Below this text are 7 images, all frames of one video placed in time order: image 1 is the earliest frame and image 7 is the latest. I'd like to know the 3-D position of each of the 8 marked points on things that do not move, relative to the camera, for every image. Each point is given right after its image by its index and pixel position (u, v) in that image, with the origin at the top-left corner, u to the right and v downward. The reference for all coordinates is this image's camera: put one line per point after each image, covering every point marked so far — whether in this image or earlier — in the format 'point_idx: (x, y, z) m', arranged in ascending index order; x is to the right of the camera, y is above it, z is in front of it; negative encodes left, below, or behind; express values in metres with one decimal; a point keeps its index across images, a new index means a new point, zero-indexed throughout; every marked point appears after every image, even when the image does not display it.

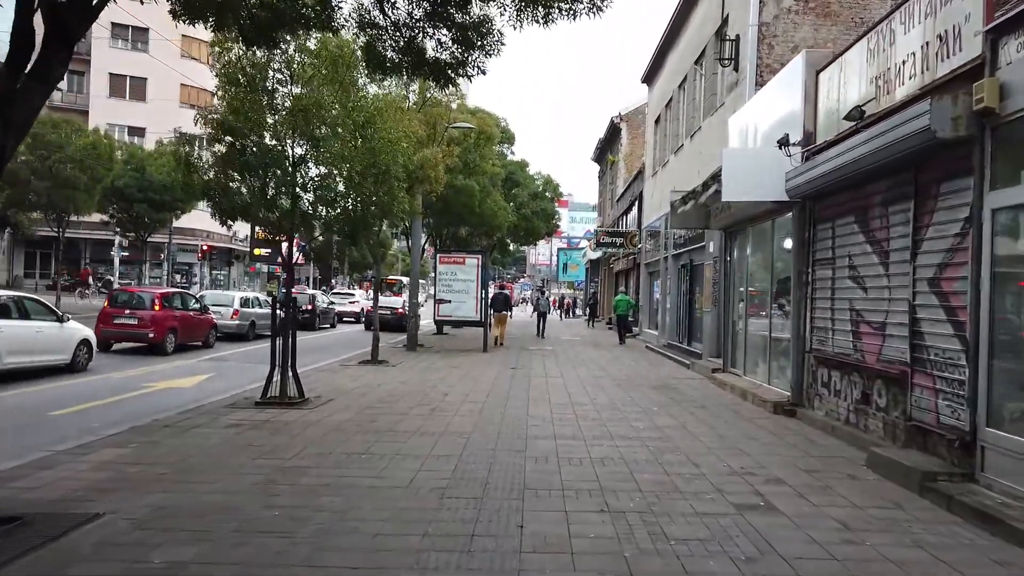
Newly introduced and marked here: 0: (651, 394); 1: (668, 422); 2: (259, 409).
0: (+2.4, -1.8, +12.5) m
1: (+2.0, -1.8, +9.7) m
2: (-3.6, -1.7, +10.5) m
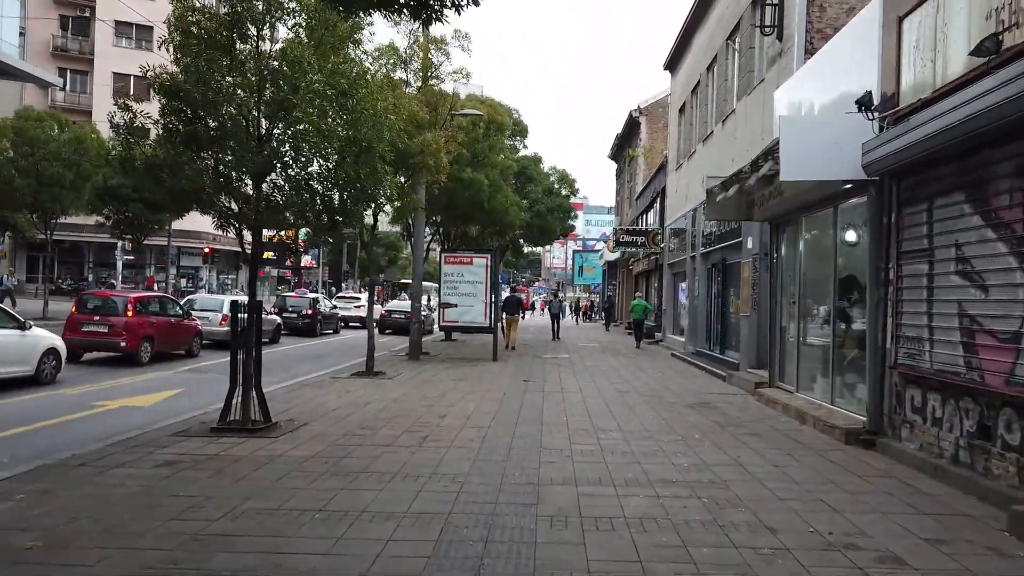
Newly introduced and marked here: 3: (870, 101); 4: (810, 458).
0: (+2.5, -1.8, +10.5) m
1: (+2.1, -1.8, +7.7) m
2: (-3.5, -1.7, +8.6) m
3: (+4.1, +2.2, +8.4) m
4: (+3.2, -1.8, +7.8) m
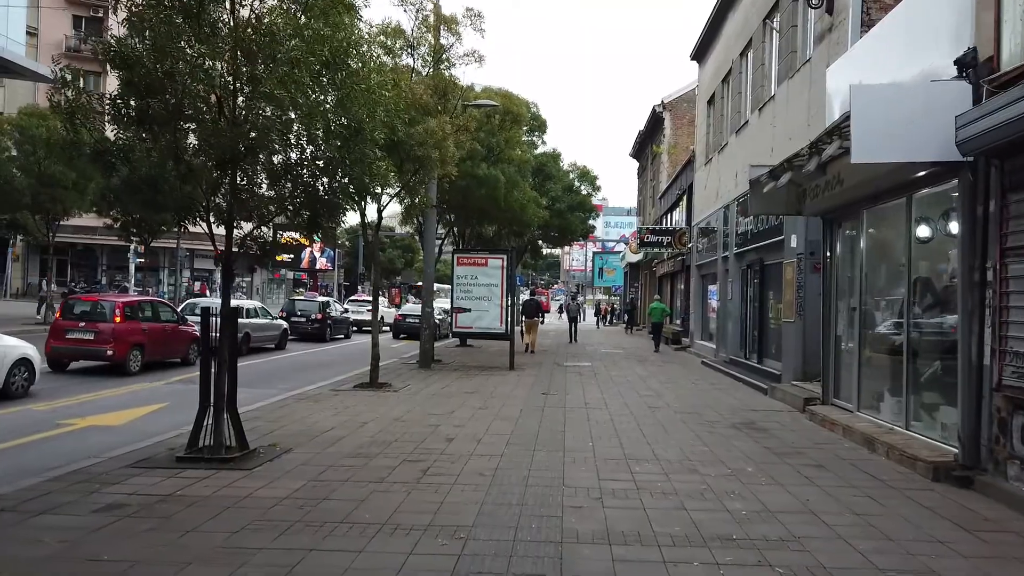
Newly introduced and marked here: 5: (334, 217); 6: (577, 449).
0: (+2.7, -1.9, +9.1) m
1: (+2.3, -1.8, +6.3) m
2: (-3.3, -1.8, +7.3) m
3: (+4.3, +2.1, +6.9) m
4: (+3.3, -1.8, +6.3) m
5: (-1.9, +0.8, +8.1) m
6: (+0.7, -1.8, +8.3) m
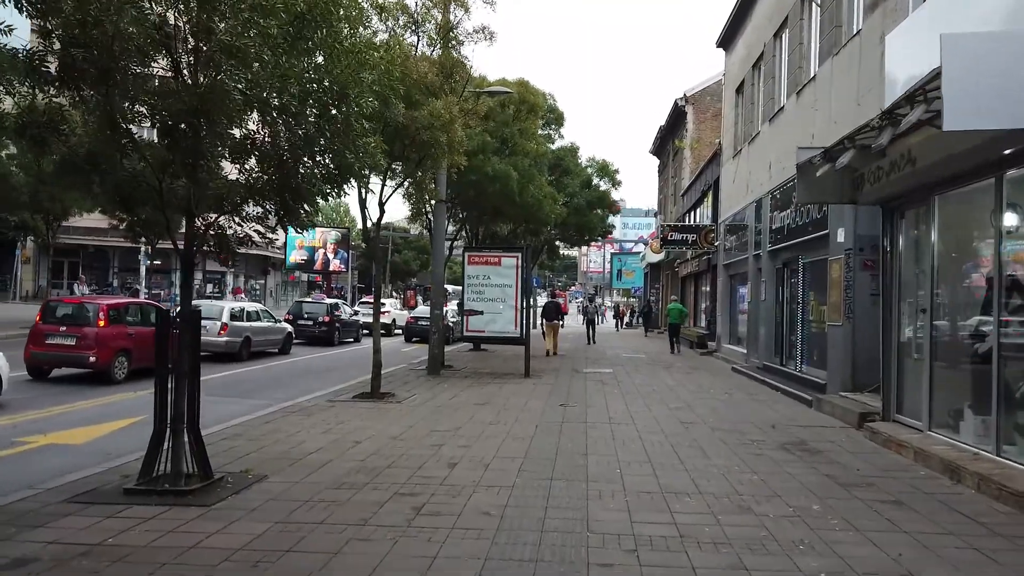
0: (+2.9, -1.9, +7.7) m
1: (+2.4, -1.8, +4.9) m
2: (-3.2, -1.8, +6.1) m
3: (+4.4, +2.1, +5.6) m
4: (+3.4, -1.8, +5.0) m
5: (-1.8, +0.8, +6.9) m
6: (+0.8, -1.8, +7.0) m
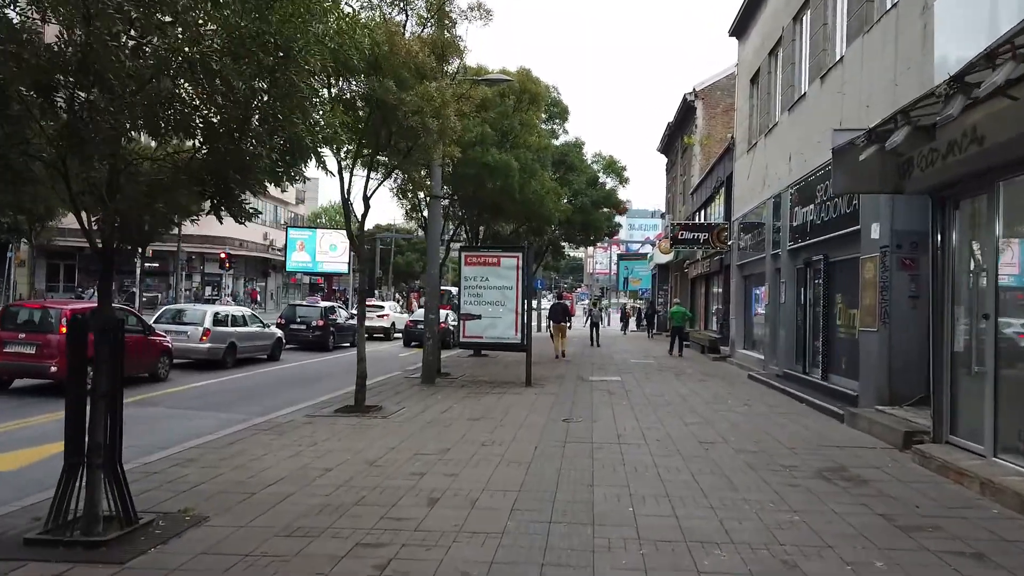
0: (+2.8, -1.9, +6.5) m
1: (+2.3, -1.8, +3.7) m
2: (-3.3, -1.8, +4.9) m
3: (+4.3, +2.1, +4.3) m
4: (+3.3, -1.8, +3.7) m
5: (-1.9, +0.8, +5.7) m
6: (+0.8, -1.8, +5.8) m
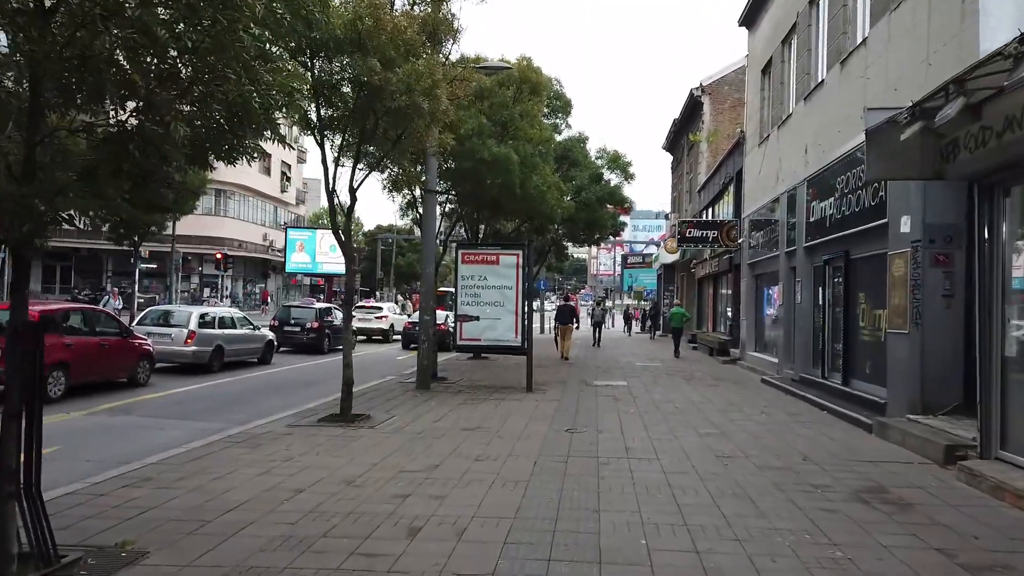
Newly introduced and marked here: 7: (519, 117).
0: (+2.8, -1.8, +5.6) m
1: (+2.2, -1.8, +2.8) m
2: (-3.3, -1.8, +4.0) m
3: (+4.2, +2.2, +3.4) m
4: (+3.2, -1.8, +2.9) m
5: (-1.9, +0.8, +4.8) m
6: (+0.7, -1.8, +4.9) m
7: (+0.2, +3.9, +16.8) m
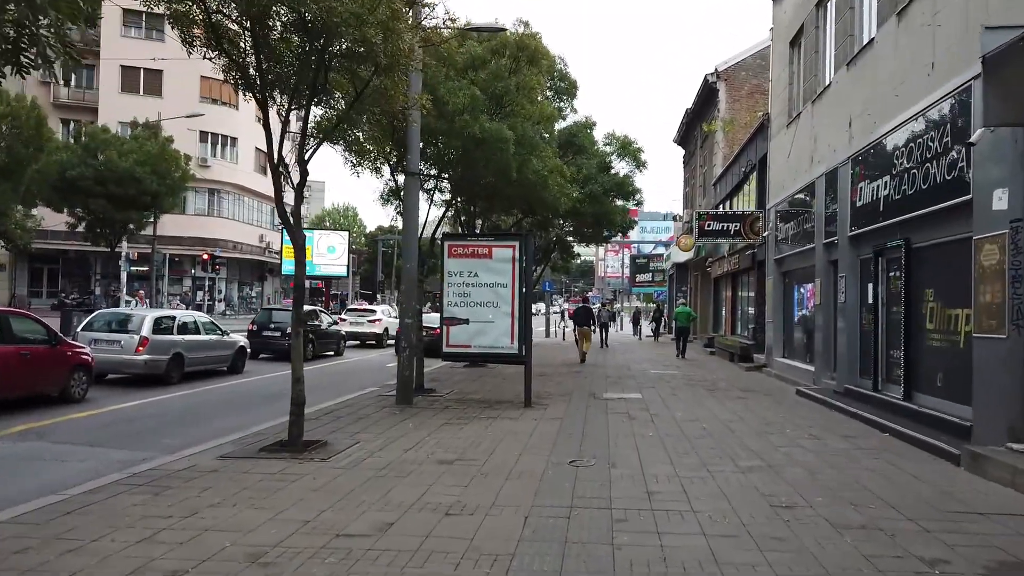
0: (+2.6, -1.8, +3.4) m
1: (+2.0, -1.7, +0.7) m
2: (-3.5, -1.7, +1.9) m
3: (+4.0, +2.3, +1.3) m
4: (+3.0, -1.7, +0.7) m
5: (-2.1, +0.9, +2.7) m
6: (+0.5, -1.7, +2.7) m
7: (+0.1, +3.9, +14.7) m
